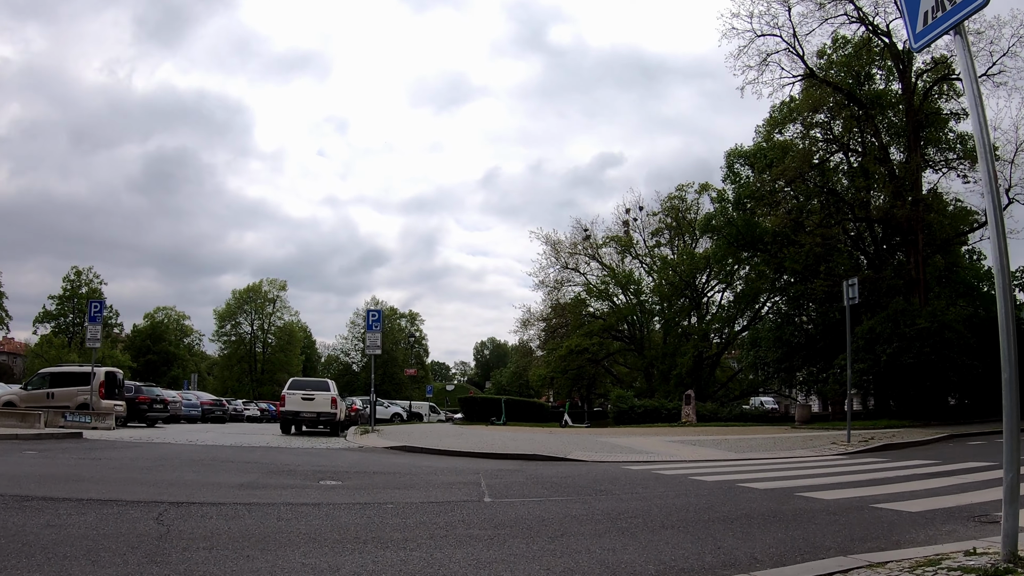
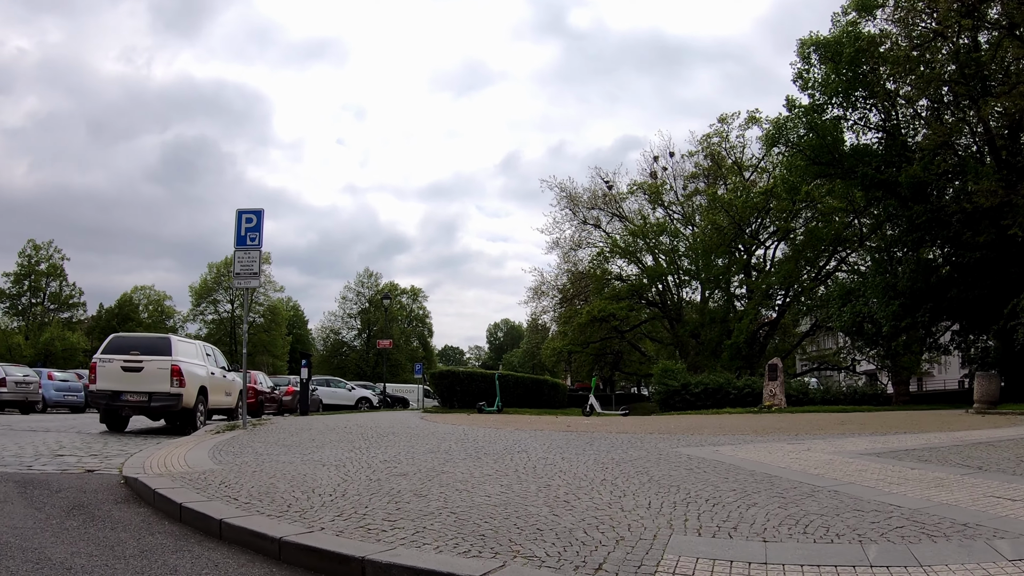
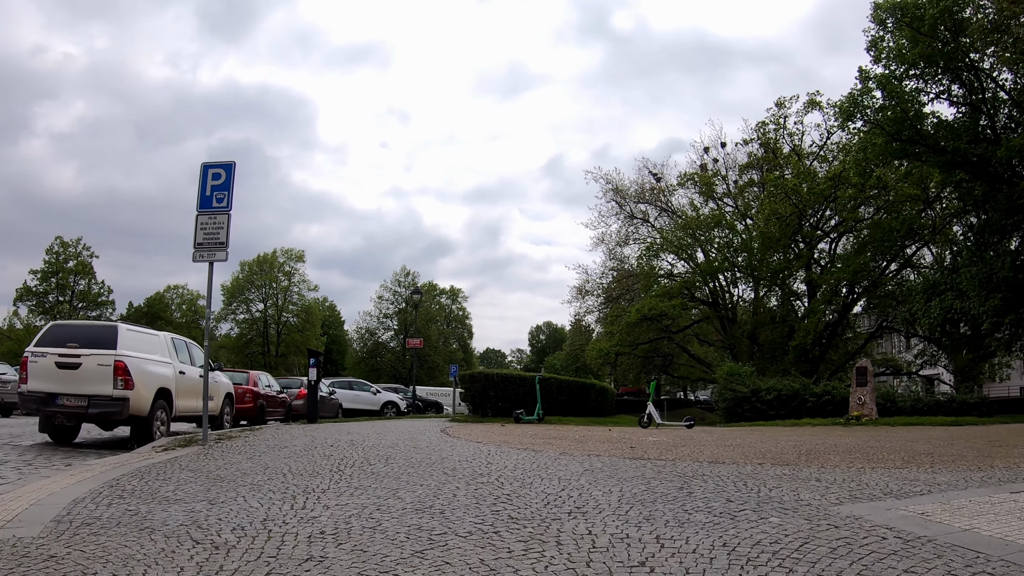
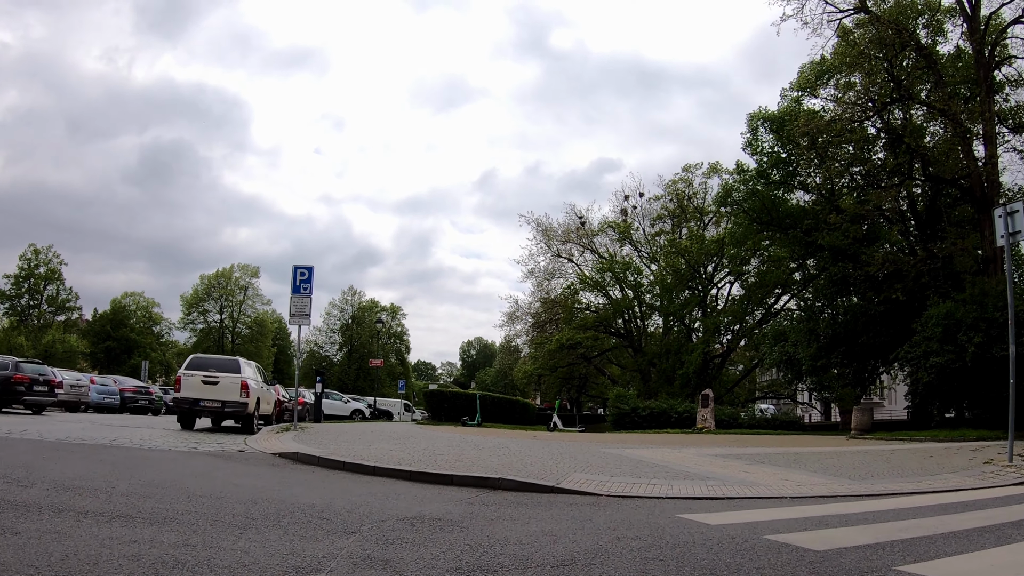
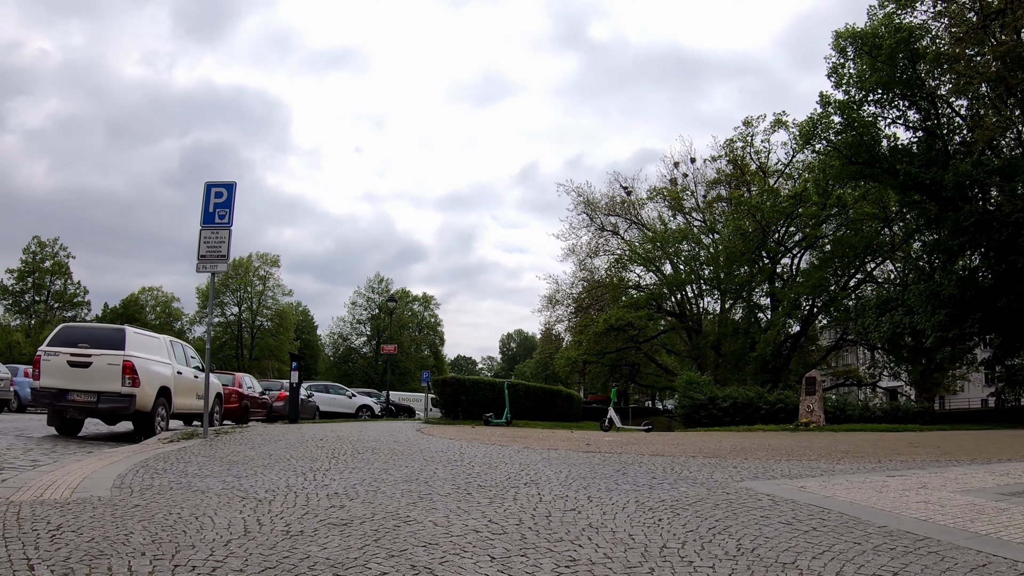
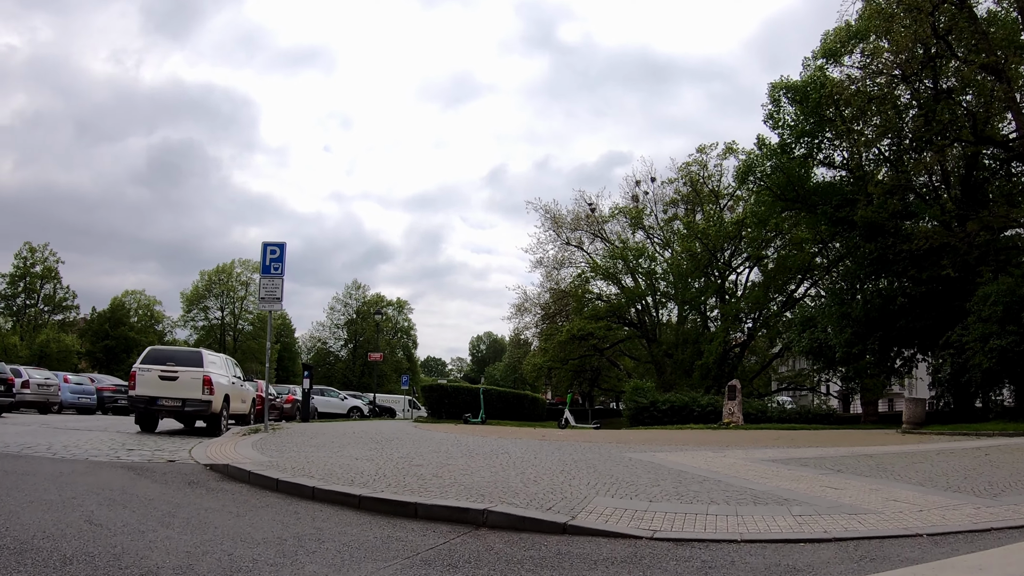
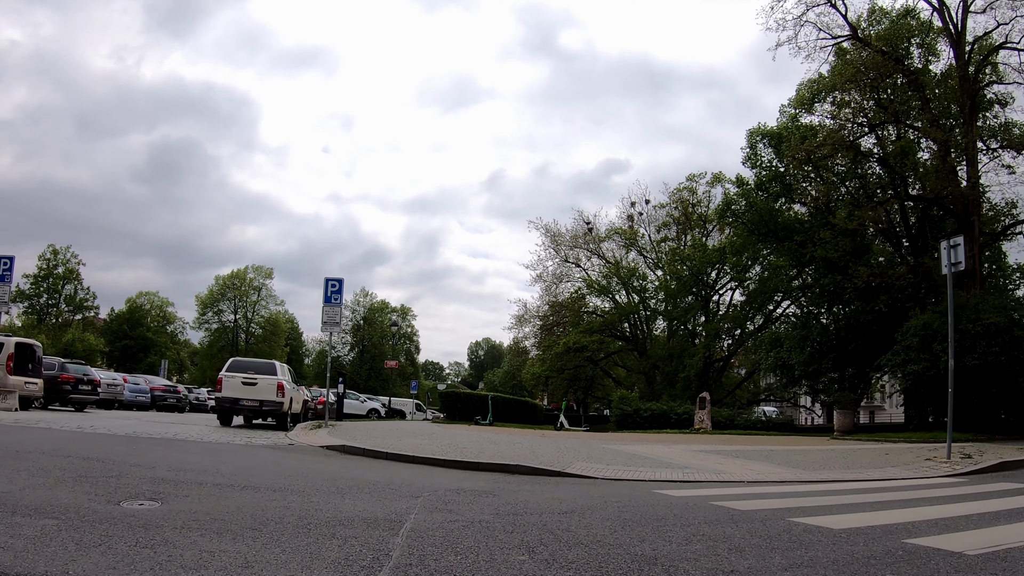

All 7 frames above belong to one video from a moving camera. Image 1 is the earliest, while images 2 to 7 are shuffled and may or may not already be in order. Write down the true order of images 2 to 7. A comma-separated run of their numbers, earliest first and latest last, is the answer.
7, 4, 6, 2, 5, 3
